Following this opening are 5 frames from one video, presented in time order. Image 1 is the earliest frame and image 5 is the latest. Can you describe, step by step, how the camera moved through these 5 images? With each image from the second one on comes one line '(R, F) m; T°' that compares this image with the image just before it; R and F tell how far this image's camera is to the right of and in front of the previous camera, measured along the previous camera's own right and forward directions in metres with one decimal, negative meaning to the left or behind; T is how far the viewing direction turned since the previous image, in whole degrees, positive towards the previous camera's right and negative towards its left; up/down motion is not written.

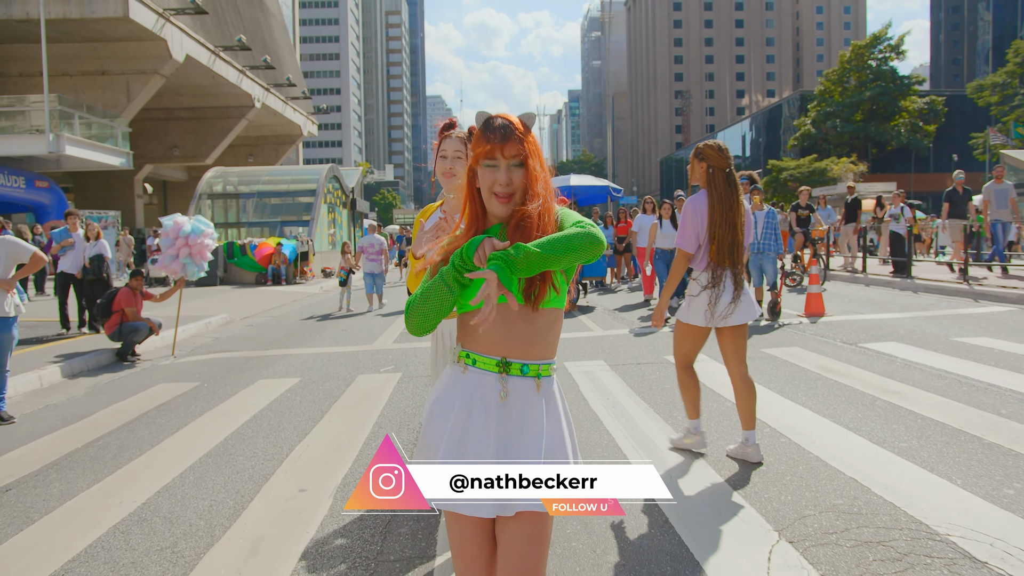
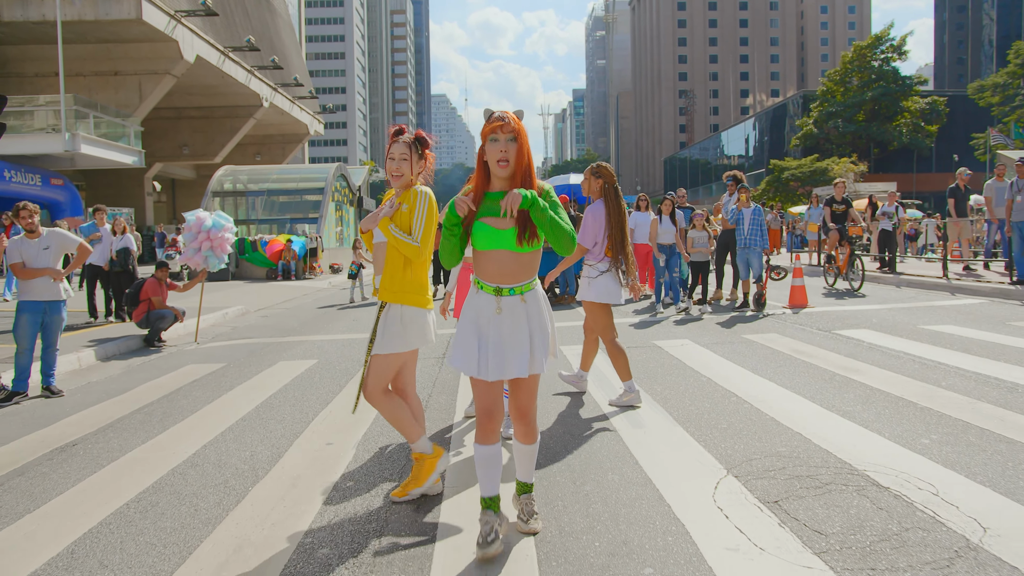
(0.0, -0.7) m; 0°
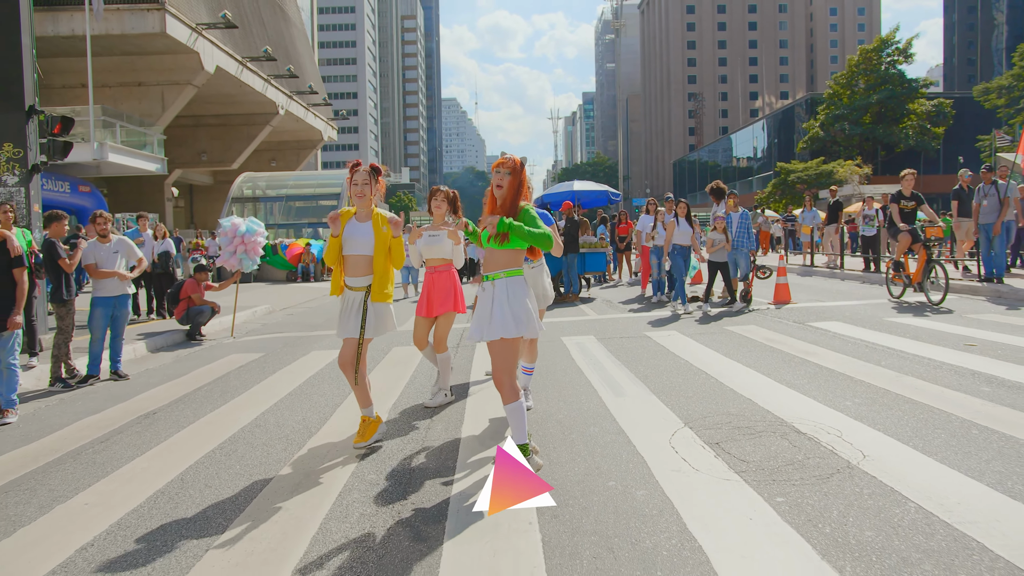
(+0.1, -1.0) m; -1°
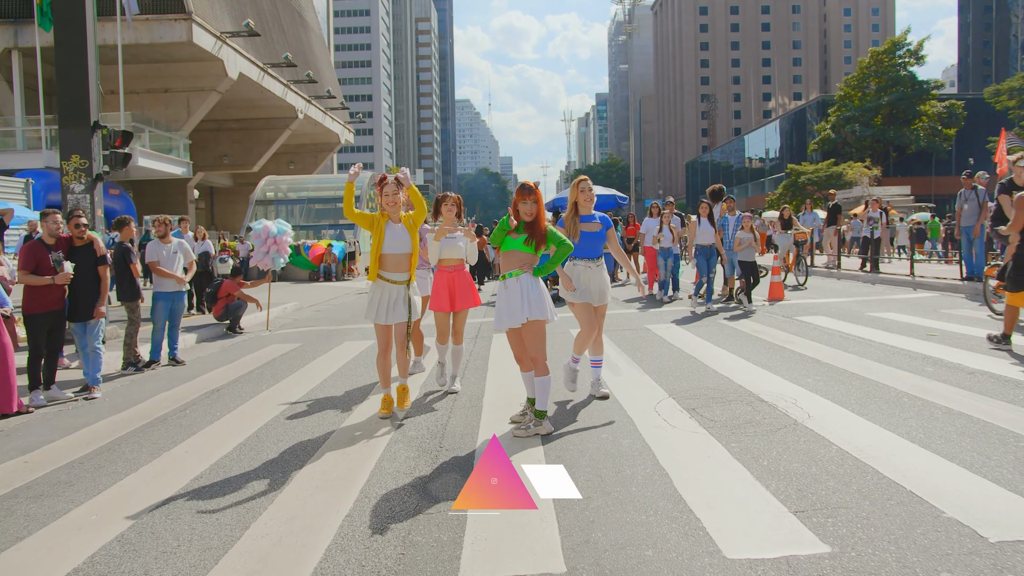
(0.0, -1.0) m; -1°
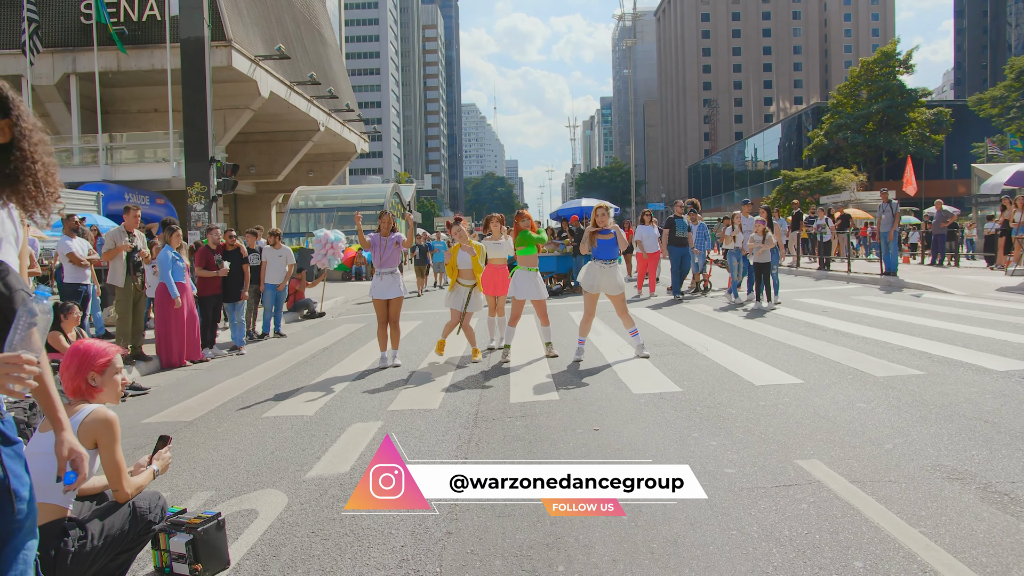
(-0.1, -3.3) m; 0°
